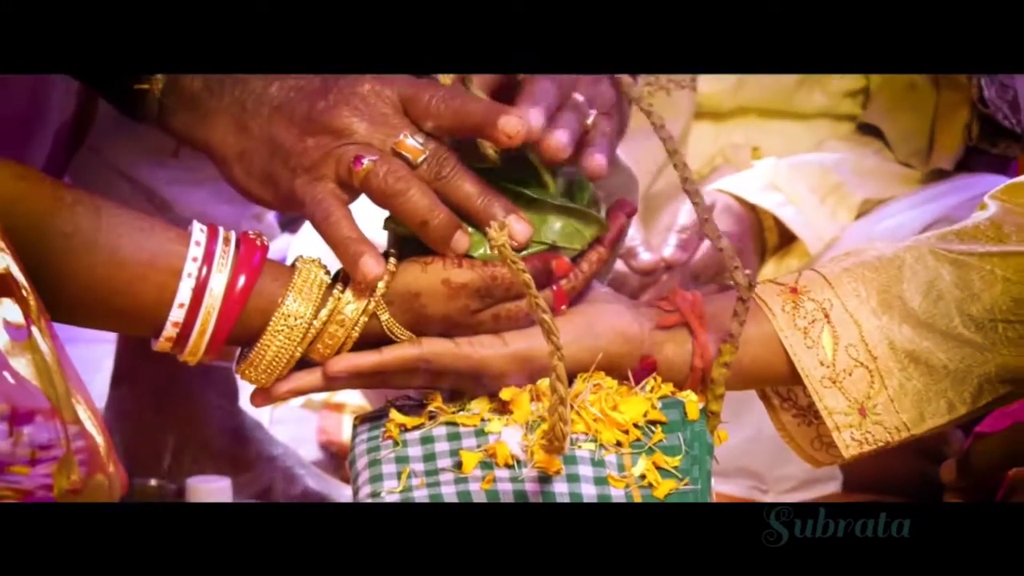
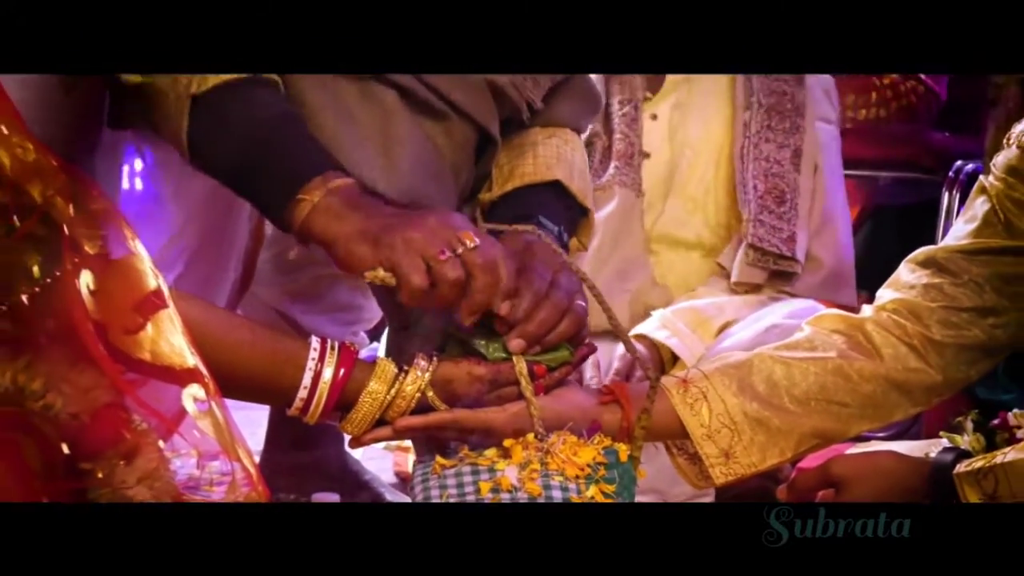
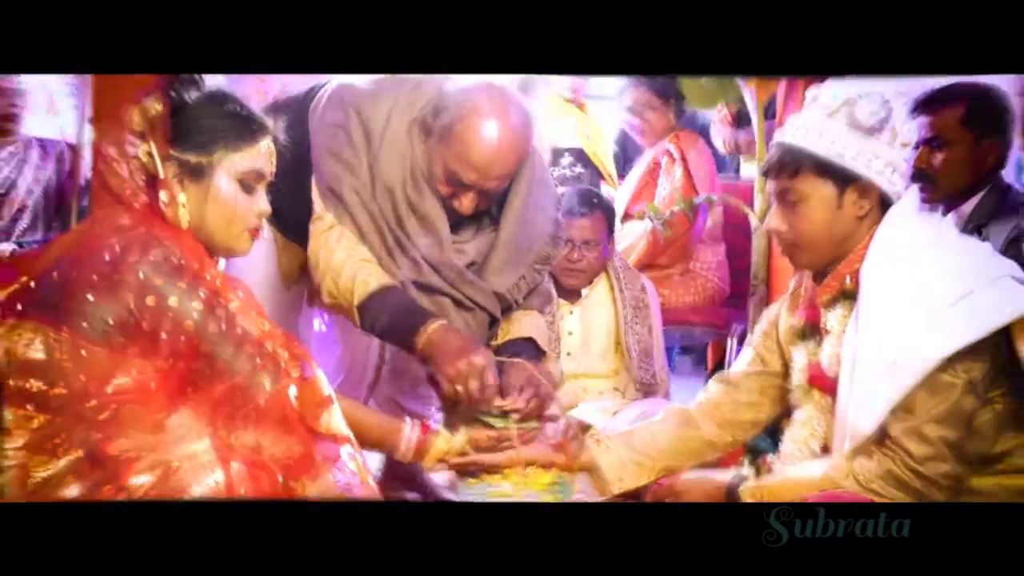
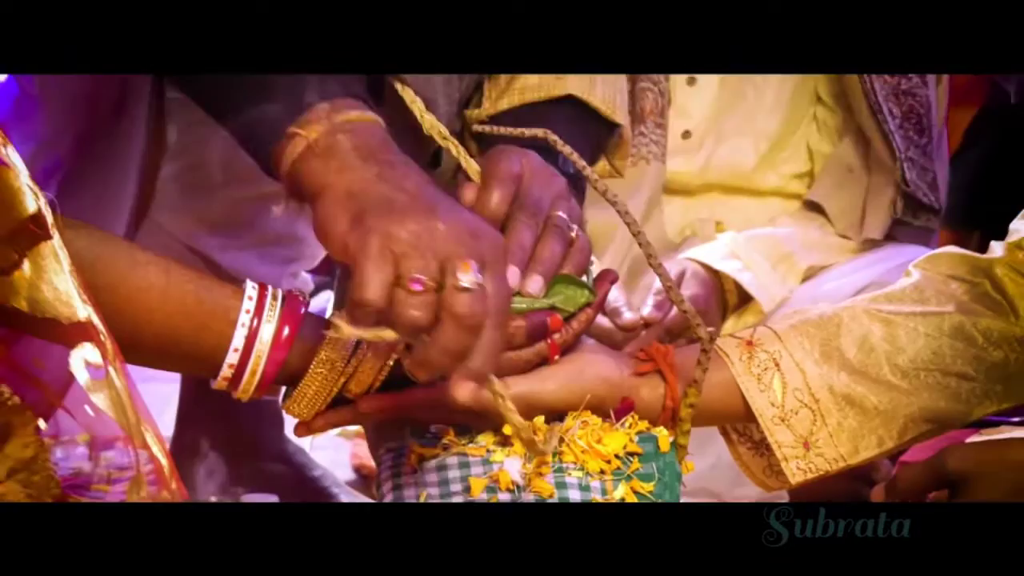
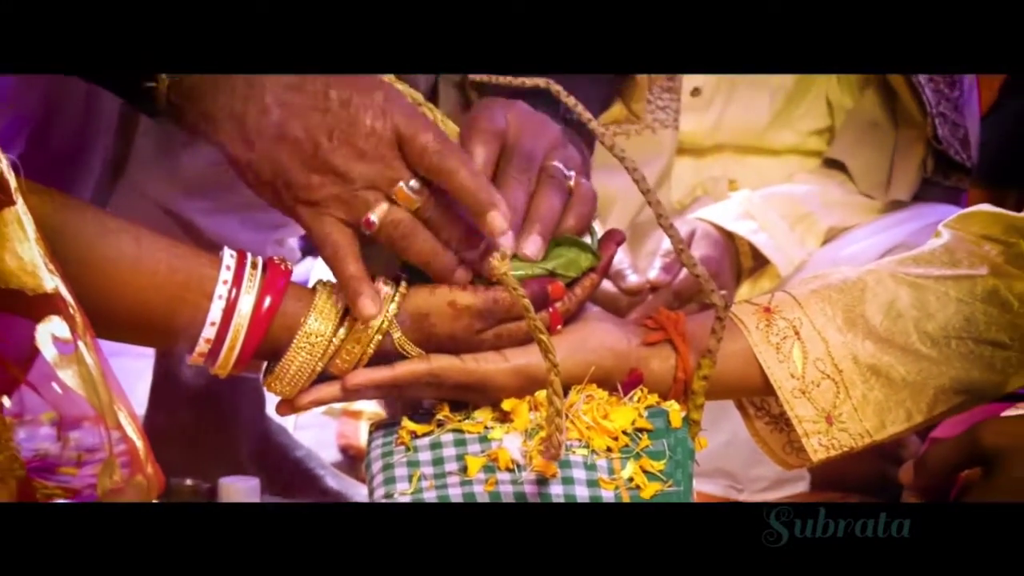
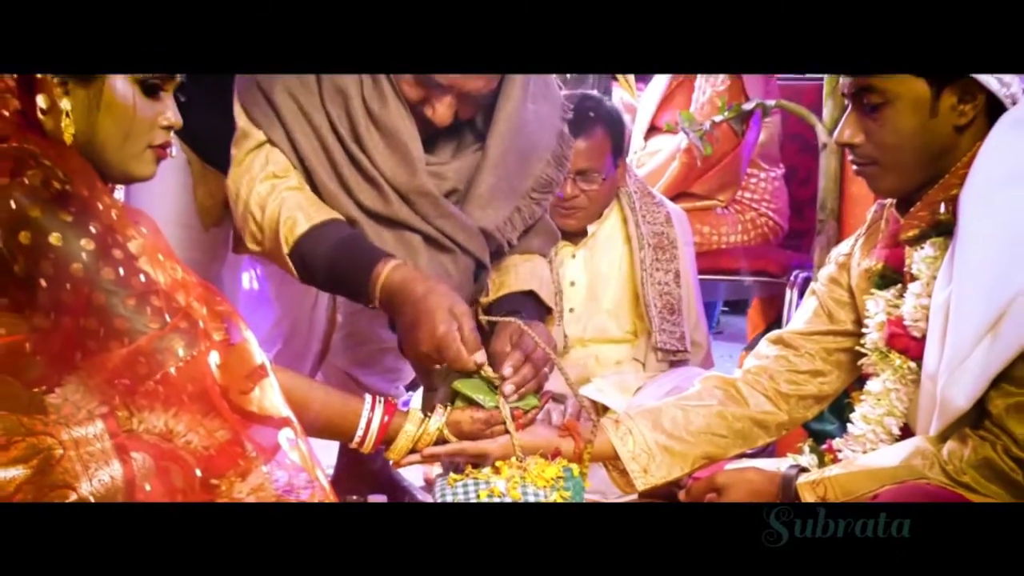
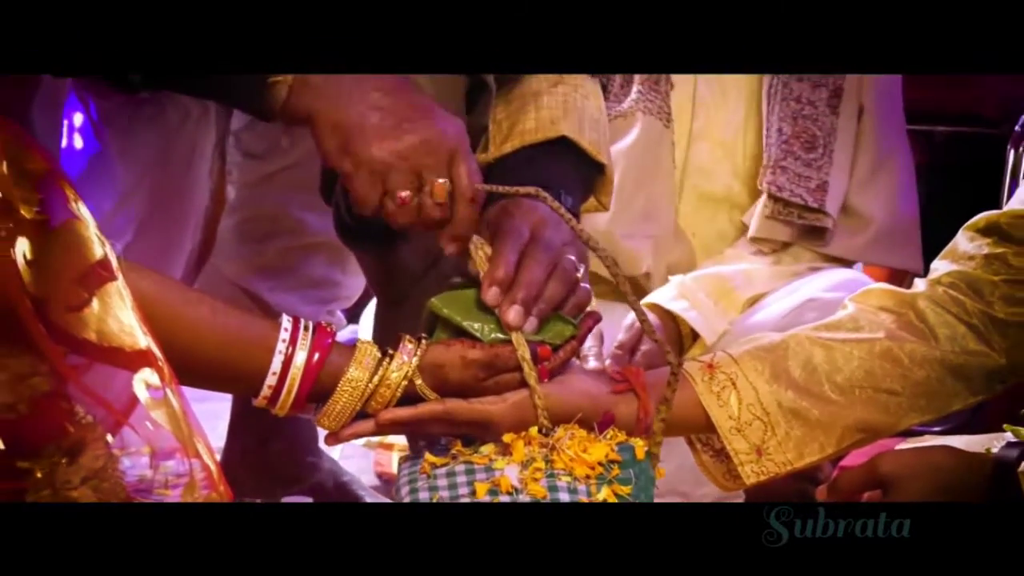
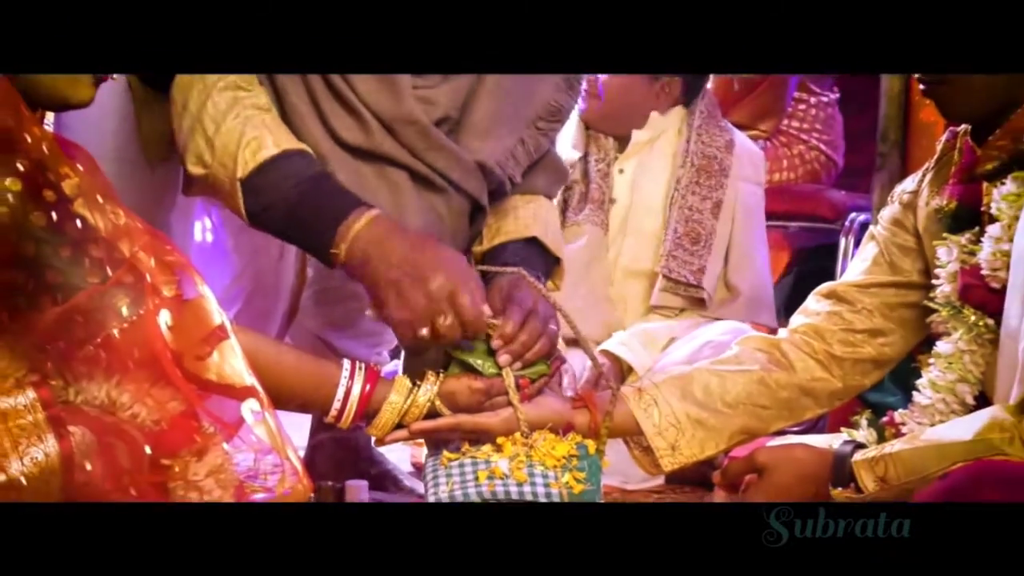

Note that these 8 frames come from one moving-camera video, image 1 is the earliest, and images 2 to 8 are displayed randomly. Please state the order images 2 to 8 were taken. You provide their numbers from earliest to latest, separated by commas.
5, 4, 7, 2, 8, 6, 3
